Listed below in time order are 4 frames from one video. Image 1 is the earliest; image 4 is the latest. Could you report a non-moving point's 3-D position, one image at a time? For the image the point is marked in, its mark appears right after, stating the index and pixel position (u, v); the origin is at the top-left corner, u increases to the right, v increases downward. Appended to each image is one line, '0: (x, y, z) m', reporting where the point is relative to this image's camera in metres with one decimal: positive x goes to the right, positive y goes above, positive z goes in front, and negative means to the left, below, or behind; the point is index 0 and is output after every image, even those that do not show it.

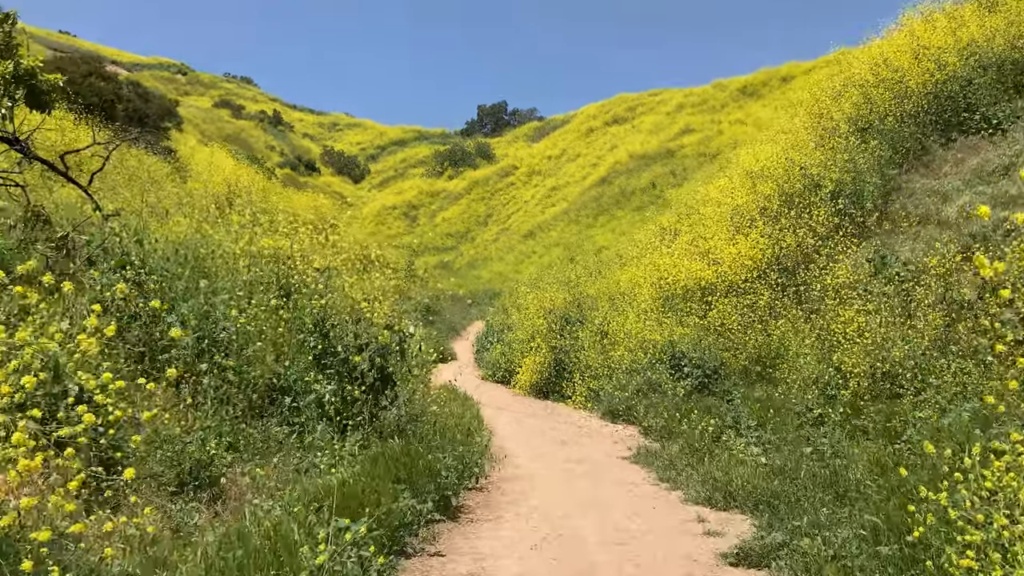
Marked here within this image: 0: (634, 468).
0: (+1.1, -1.6, +7.2) m
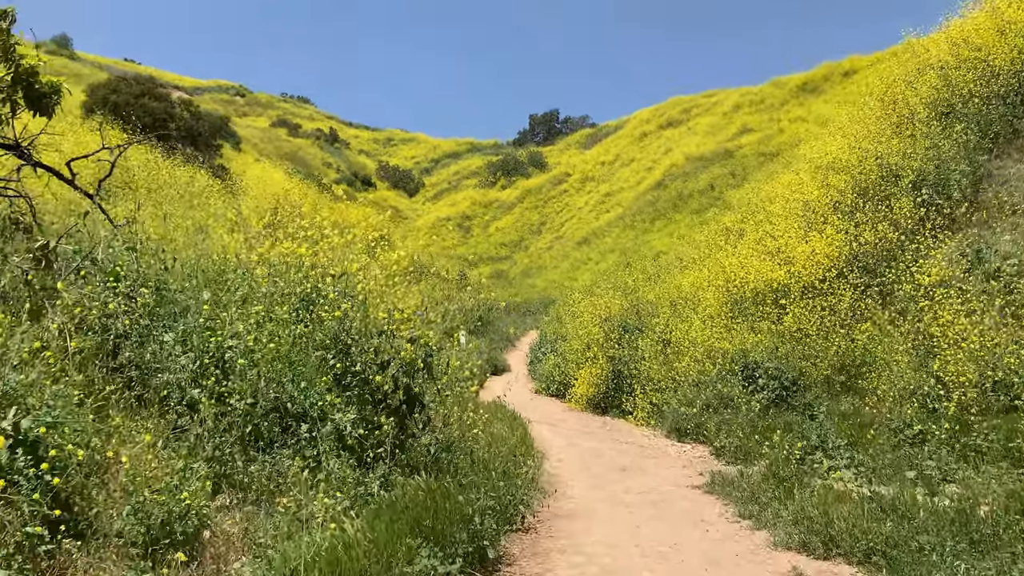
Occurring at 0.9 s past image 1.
0: (+1.5, -1.6, +6.2) m
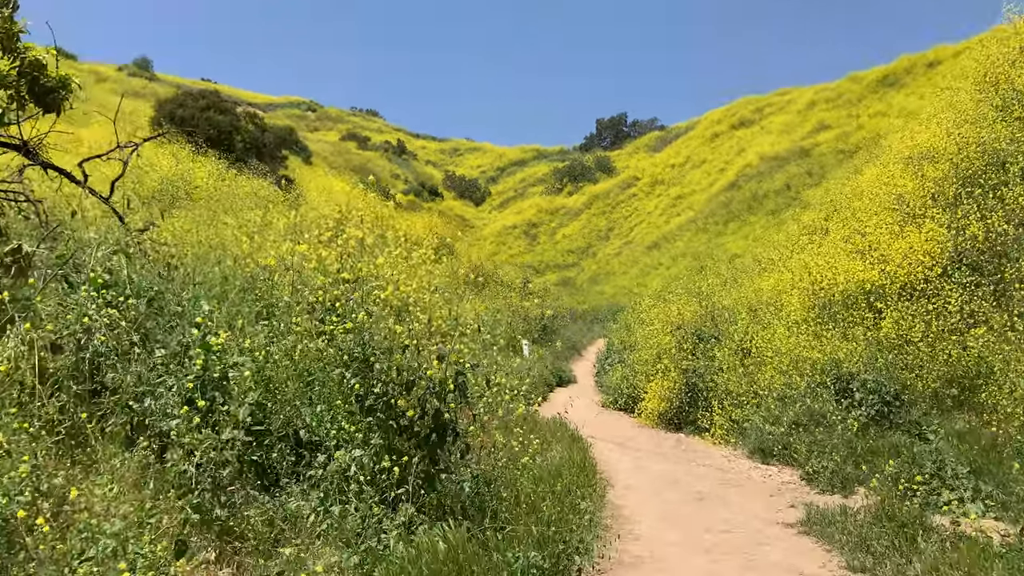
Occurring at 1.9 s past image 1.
0: (+1.9, -1.6, +5.2) m
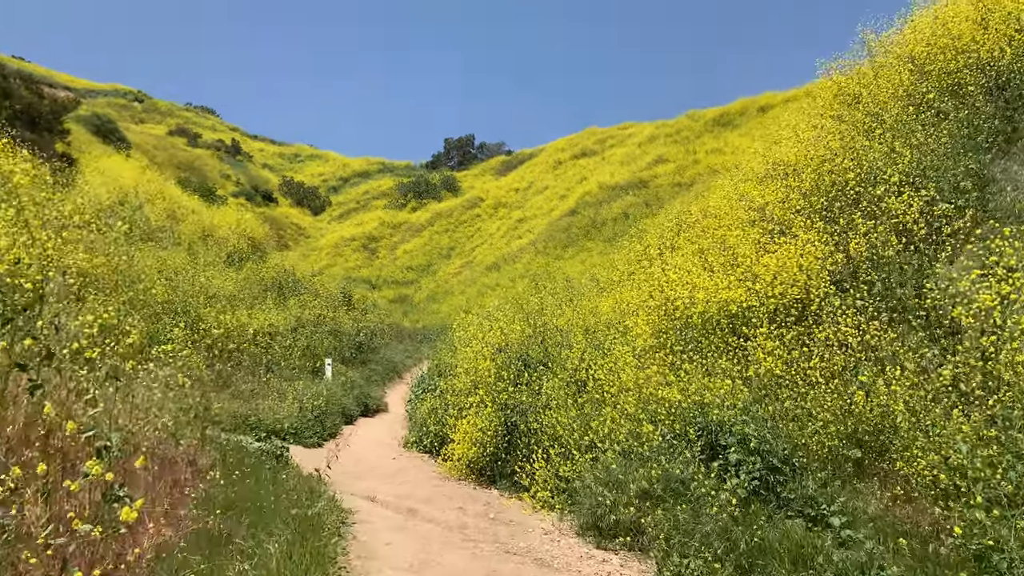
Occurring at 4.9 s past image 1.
0: (+0.5, -1.6, +2.4) m
